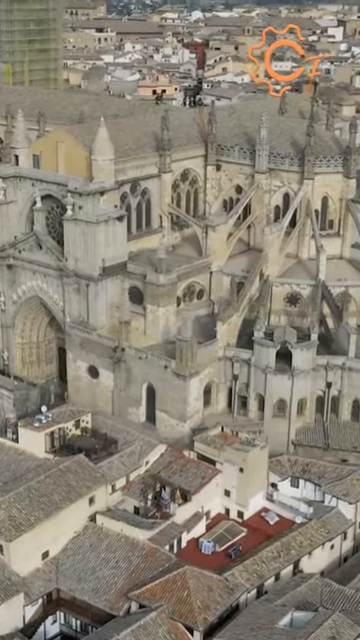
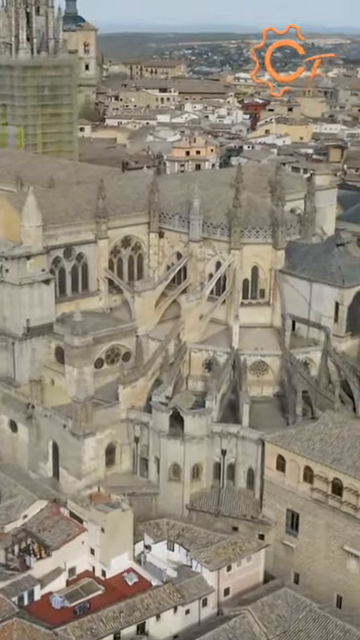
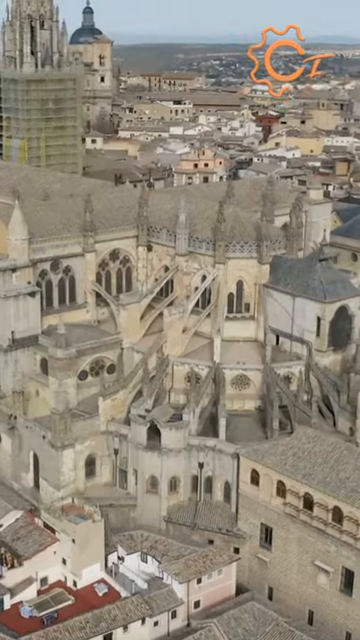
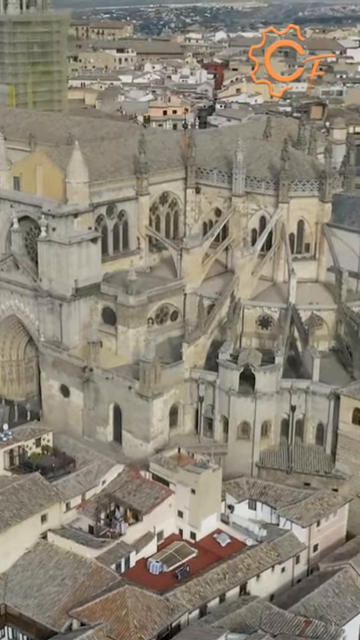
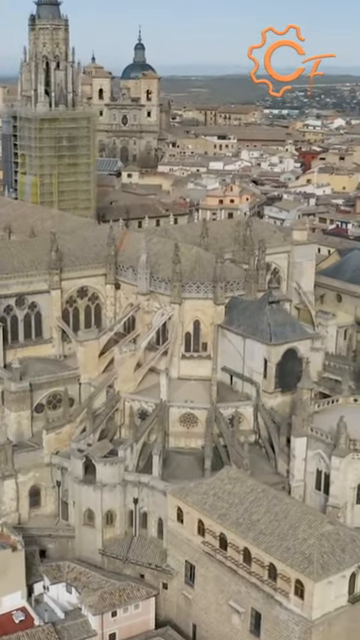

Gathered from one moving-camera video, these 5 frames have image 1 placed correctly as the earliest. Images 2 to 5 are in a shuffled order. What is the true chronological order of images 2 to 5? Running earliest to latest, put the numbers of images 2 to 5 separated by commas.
4, 2, 3, 5
